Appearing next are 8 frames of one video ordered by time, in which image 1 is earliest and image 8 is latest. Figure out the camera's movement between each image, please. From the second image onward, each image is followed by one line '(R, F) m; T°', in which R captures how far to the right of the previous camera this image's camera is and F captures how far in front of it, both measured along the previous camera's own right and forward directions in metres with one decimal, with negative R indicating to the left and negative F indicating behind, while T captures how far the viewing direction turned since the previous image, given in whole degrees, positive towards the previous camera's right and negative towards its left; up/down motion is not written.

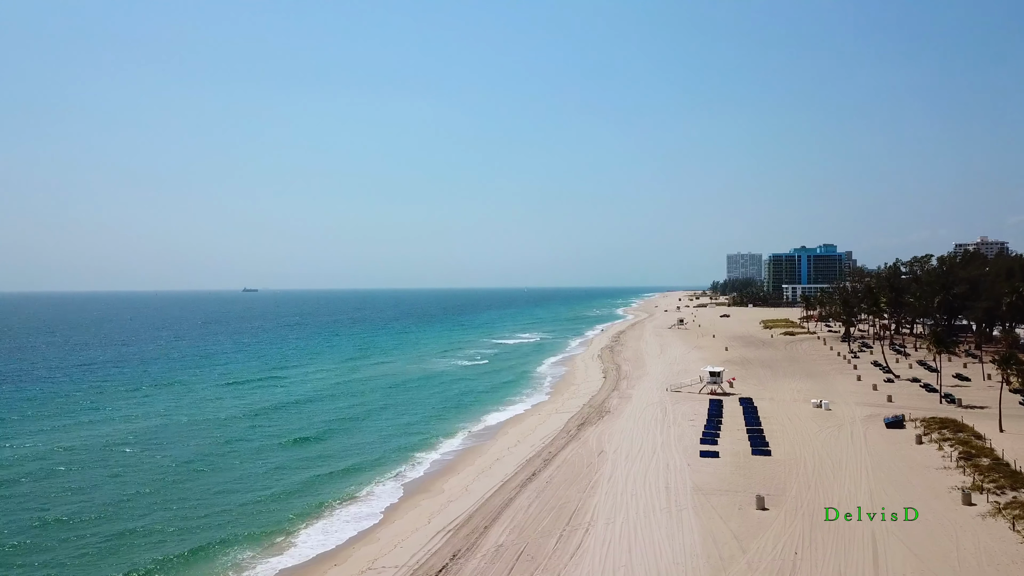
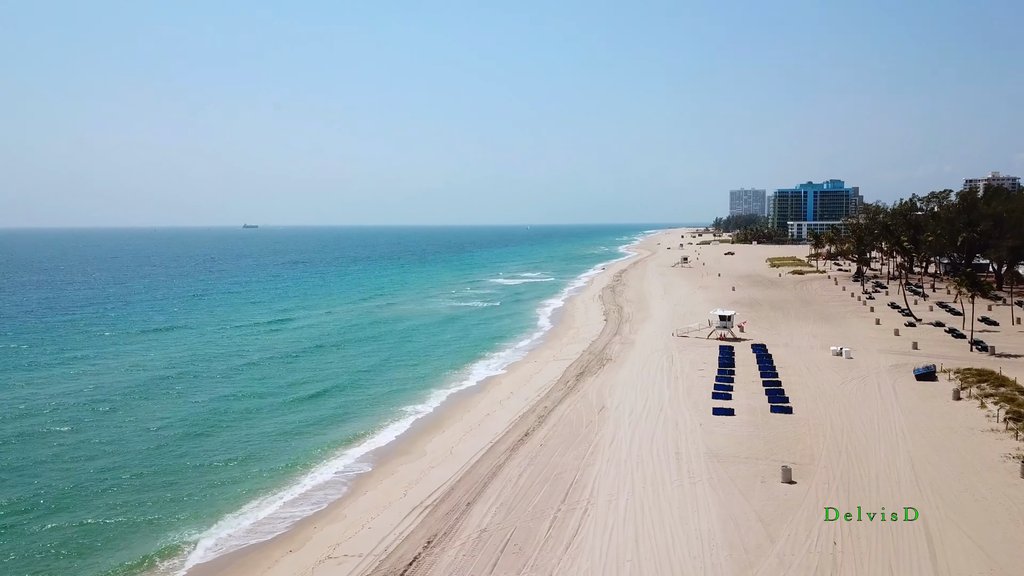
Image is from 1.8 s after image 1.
(+0.3, +3.5) m; 0°
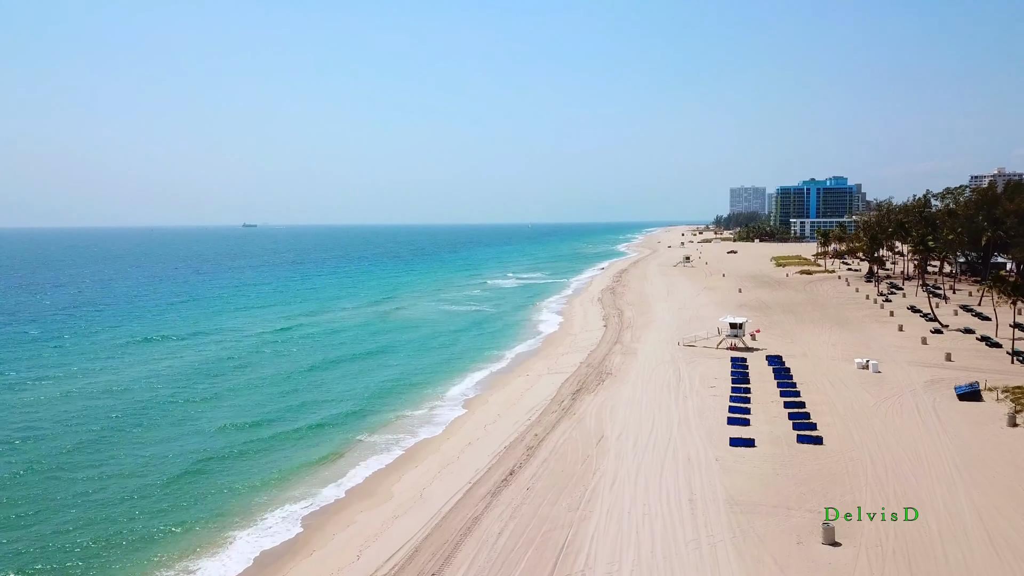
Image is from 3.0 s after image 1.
(+0.5, +3.8) m; 0°
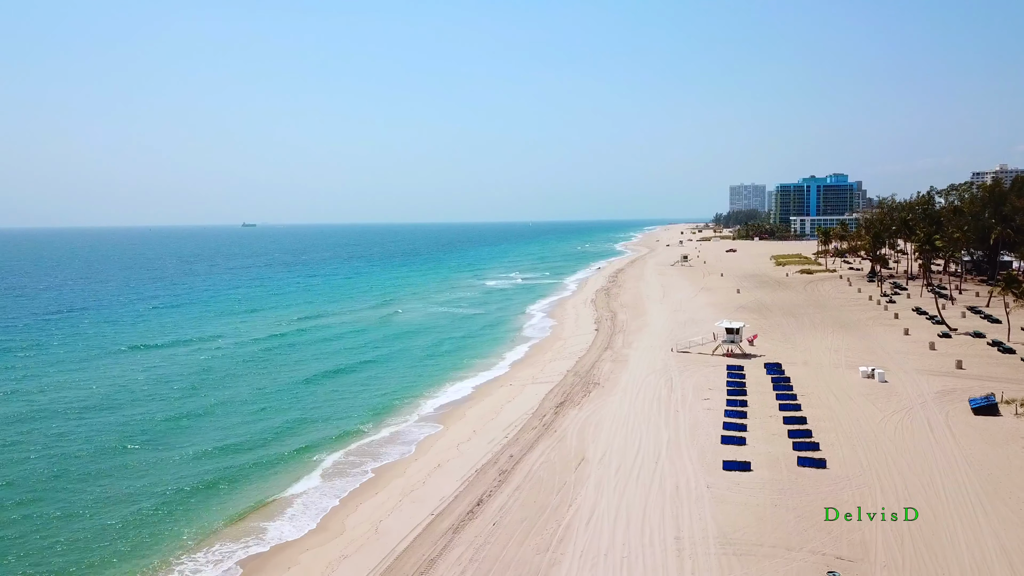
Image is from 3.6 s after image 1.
(+0.8, +2.2) m; 0°
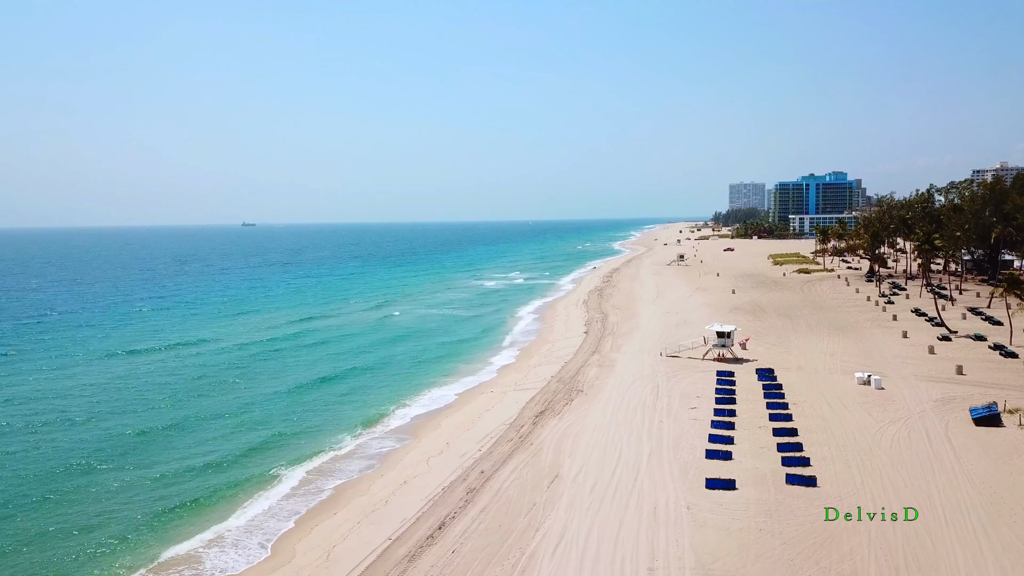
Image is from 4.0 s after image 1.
(+0.8, +1.4) m; 0°
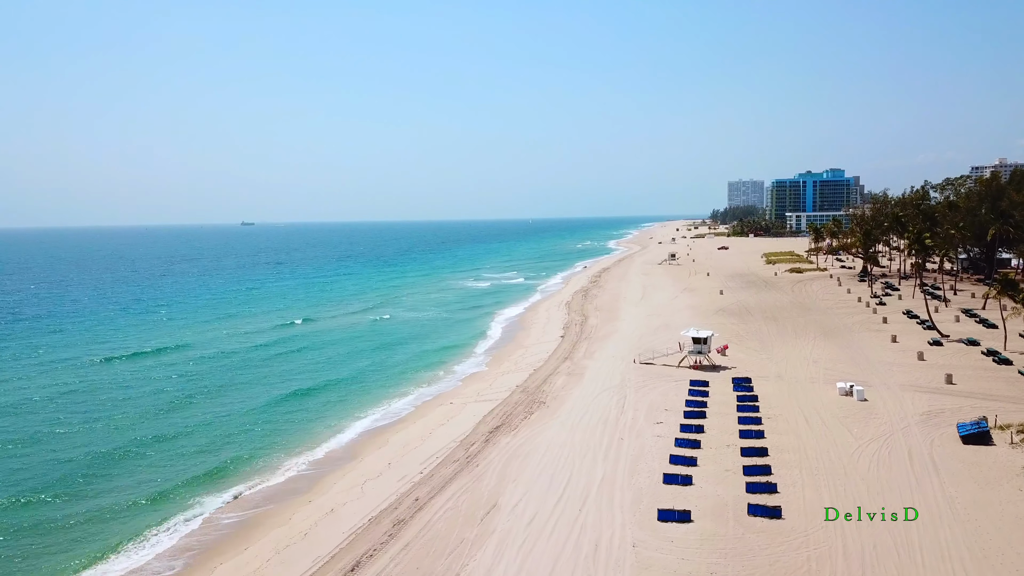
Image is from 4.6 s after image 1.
(+1.5, +2.1) m; 0°
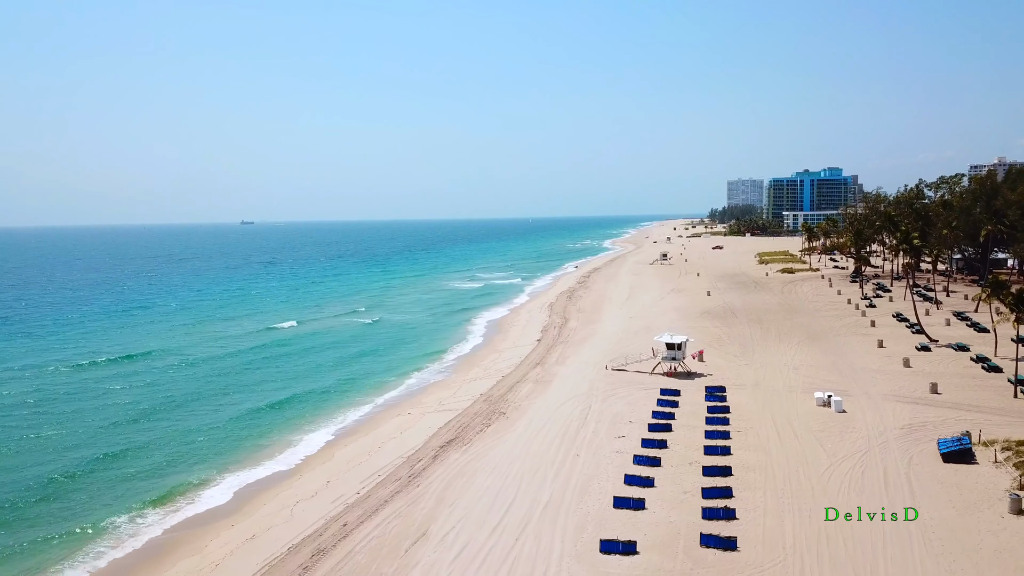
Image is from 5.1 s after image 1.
(+1.4, +1.6) m; 0°
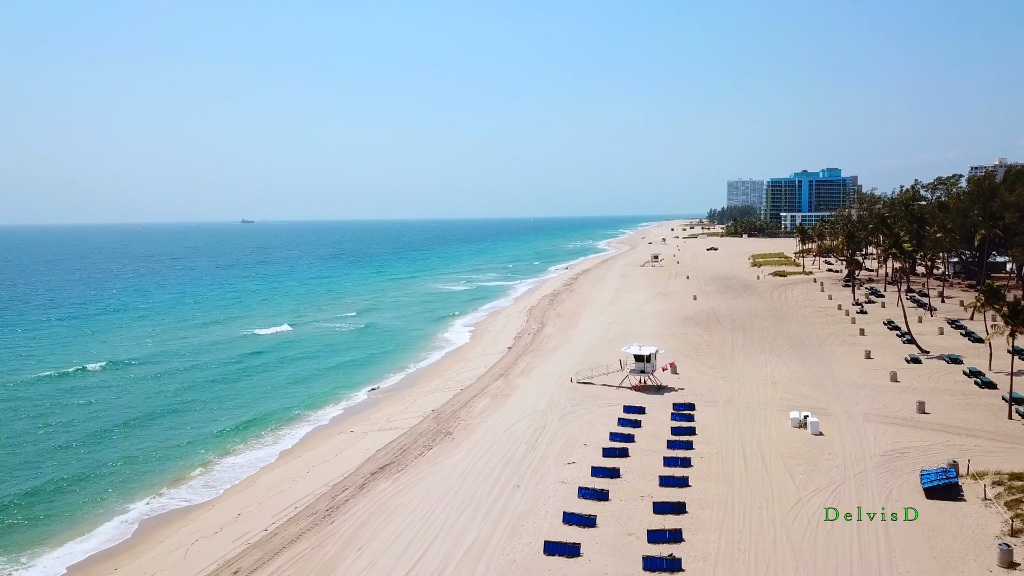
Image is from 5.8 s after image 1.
(+1.6, +2.3) m; 0°
